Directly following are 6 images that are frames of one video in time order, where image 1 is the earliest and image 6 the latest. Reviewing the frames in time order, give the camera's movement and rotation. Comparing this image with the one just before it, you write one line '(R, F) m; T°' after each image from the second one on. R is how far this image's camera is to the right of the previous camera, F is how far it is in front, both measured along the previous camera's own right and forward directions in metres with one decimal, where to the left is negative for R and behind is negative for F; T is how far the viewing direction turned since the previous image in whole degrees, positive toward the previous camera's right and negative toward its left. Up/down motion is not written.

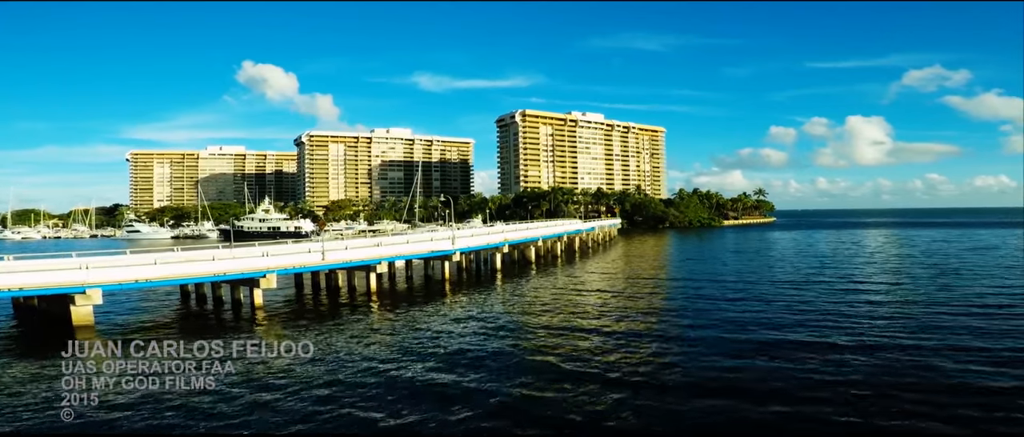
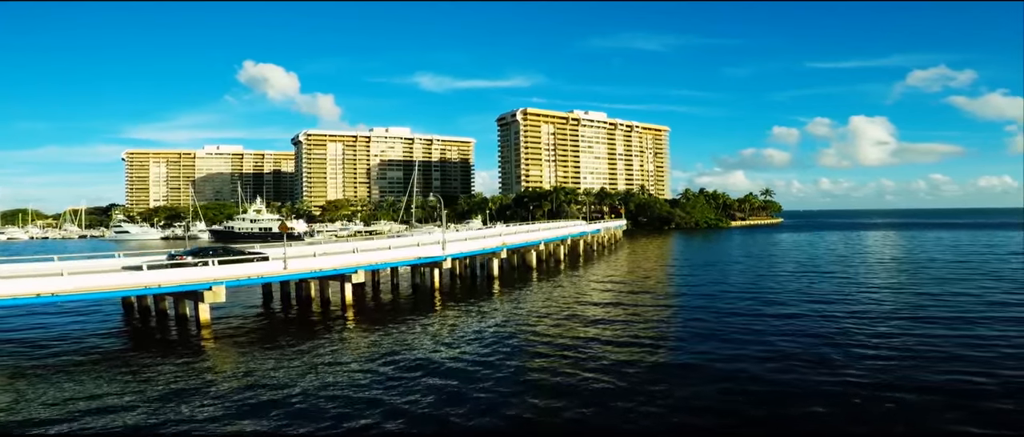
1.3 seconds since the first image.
(+0.2, +4.6) m; 0°
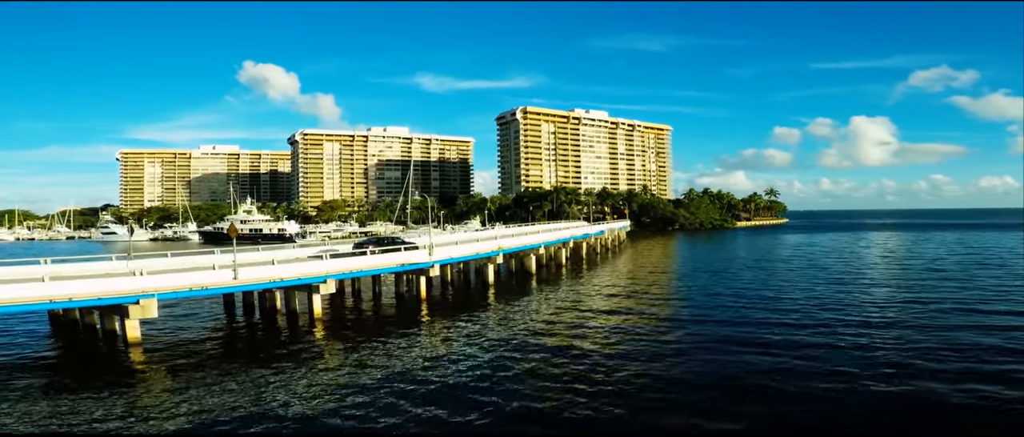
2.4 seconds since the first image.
(+0.3, +4.2) m; 0°
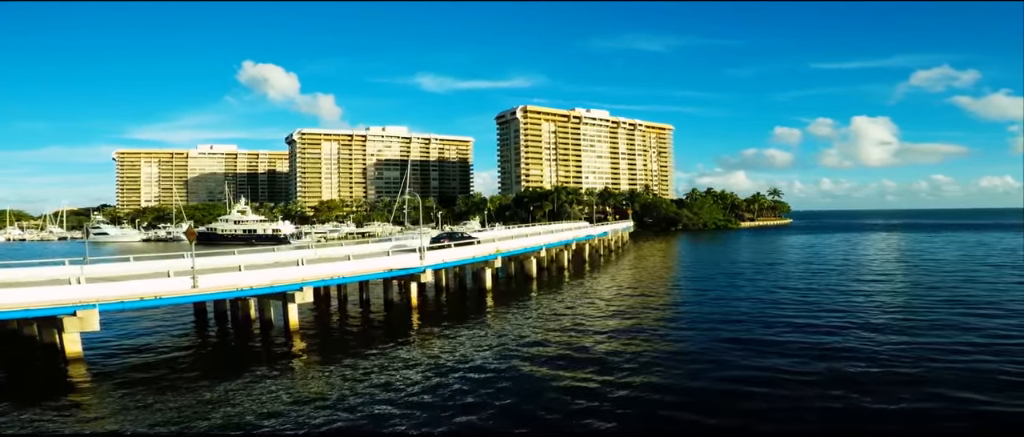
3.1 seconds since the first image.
(+0.1, +2.7) m; 0°
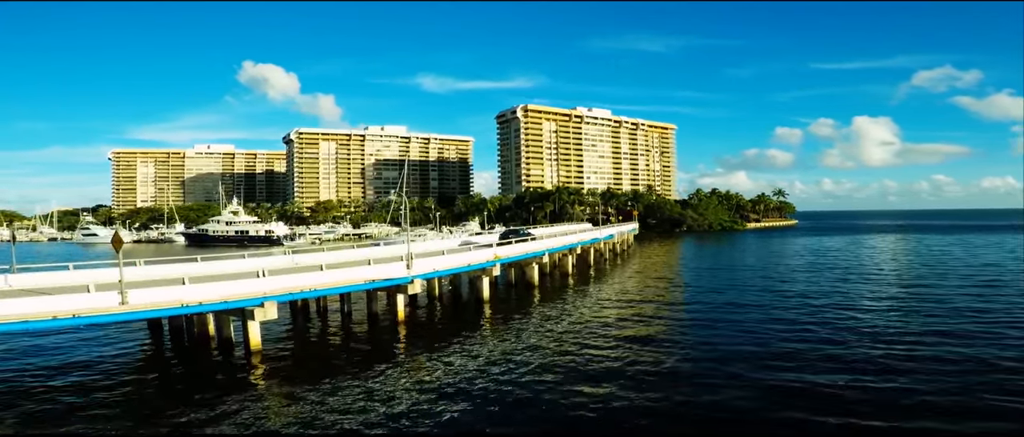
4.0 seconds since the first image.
(0.0, +3.5) m; 0°
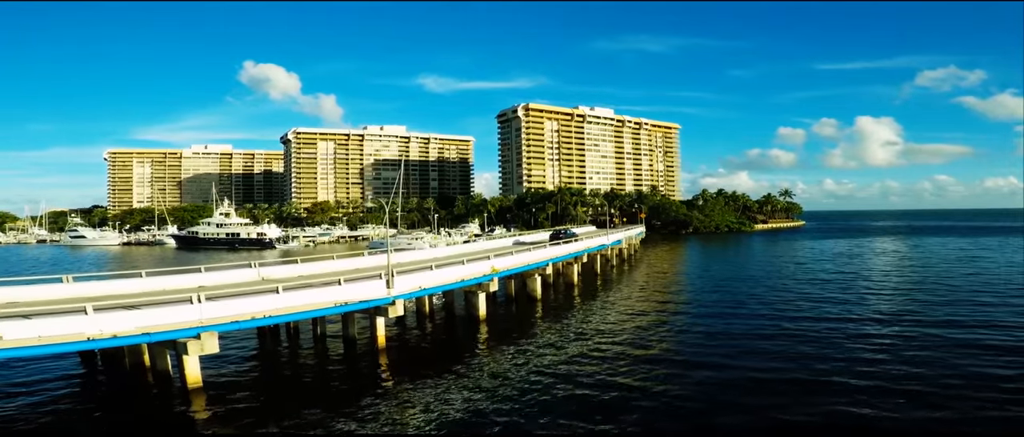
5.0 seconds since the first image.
(+0.1, +4.0) m; 0°
